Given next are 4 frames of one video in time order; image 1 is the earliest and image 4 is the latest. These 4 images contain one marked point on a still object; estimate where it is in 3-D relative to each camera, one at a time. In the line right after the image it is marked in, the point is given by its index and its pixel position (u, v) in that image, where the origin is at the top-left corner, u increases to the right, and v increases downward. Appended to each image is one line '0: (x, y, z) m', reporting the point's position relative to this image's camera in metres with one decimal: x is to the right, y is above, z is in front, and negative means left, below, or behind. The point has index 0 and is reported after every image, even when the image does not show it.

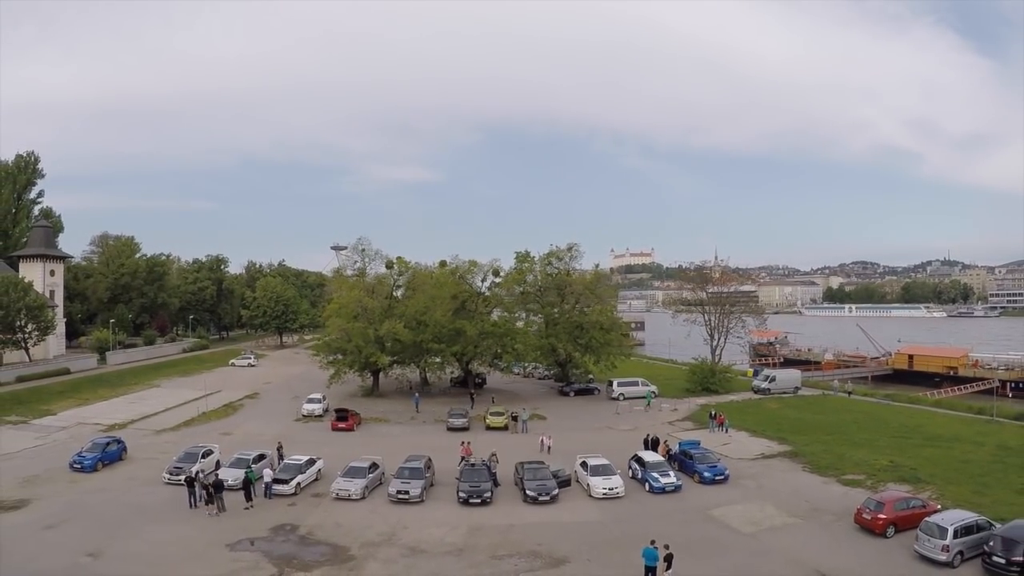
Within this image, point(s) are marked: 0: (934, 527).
0: (+10.2, -5.9, +15.8) m
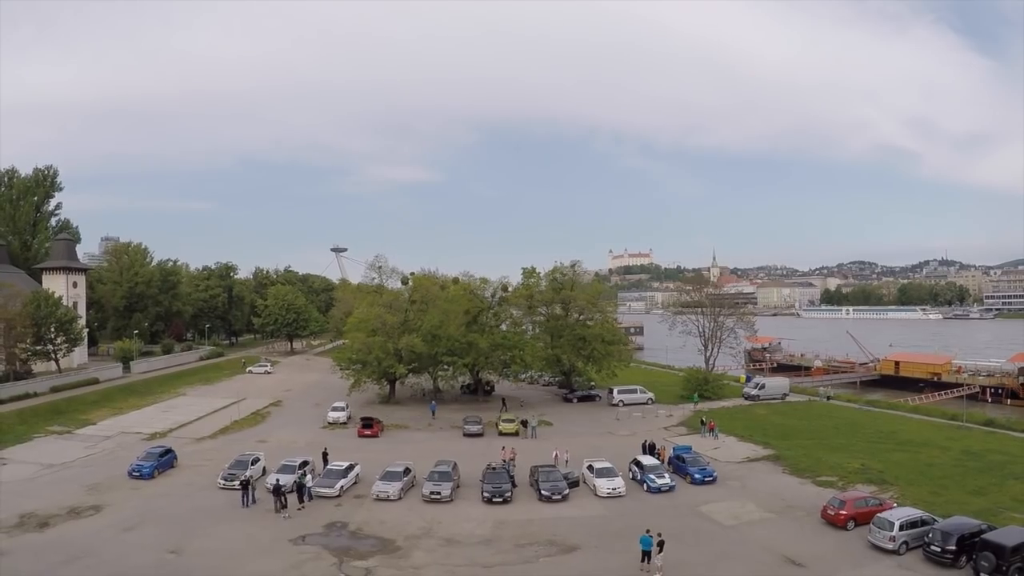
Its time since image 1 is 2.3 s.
0: (+10.8, -6.8, +19.0) m
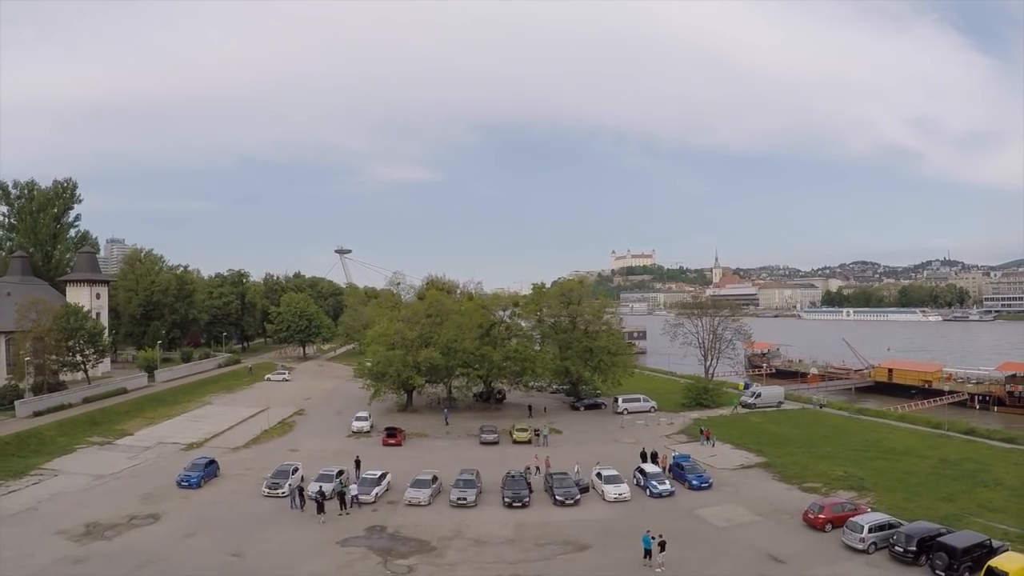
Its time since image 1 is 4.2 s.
0: (+11.4, -7.8, +21.8) m
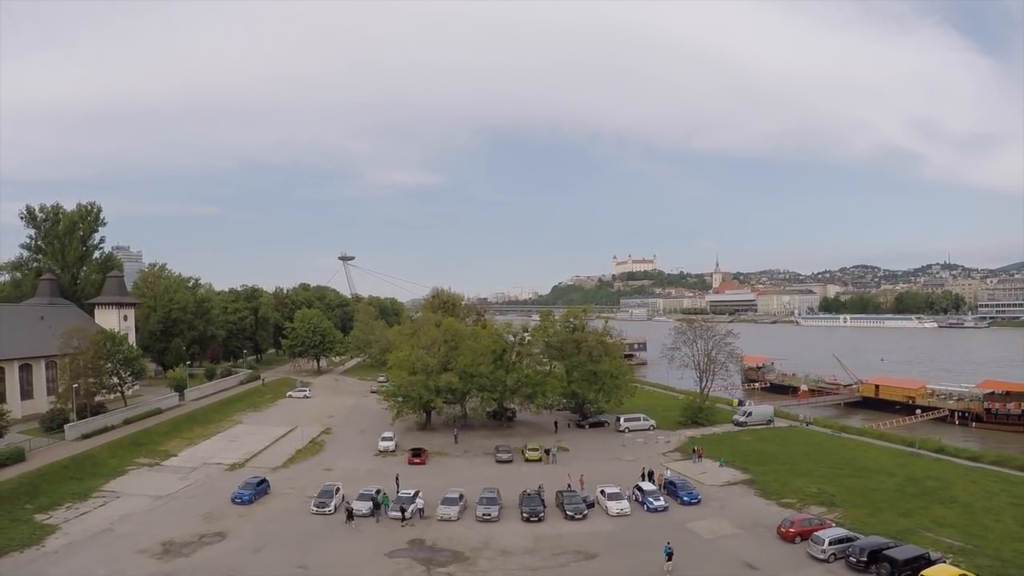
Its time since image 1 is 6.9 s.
0: (+12.2, -9.9, +26.1) m
